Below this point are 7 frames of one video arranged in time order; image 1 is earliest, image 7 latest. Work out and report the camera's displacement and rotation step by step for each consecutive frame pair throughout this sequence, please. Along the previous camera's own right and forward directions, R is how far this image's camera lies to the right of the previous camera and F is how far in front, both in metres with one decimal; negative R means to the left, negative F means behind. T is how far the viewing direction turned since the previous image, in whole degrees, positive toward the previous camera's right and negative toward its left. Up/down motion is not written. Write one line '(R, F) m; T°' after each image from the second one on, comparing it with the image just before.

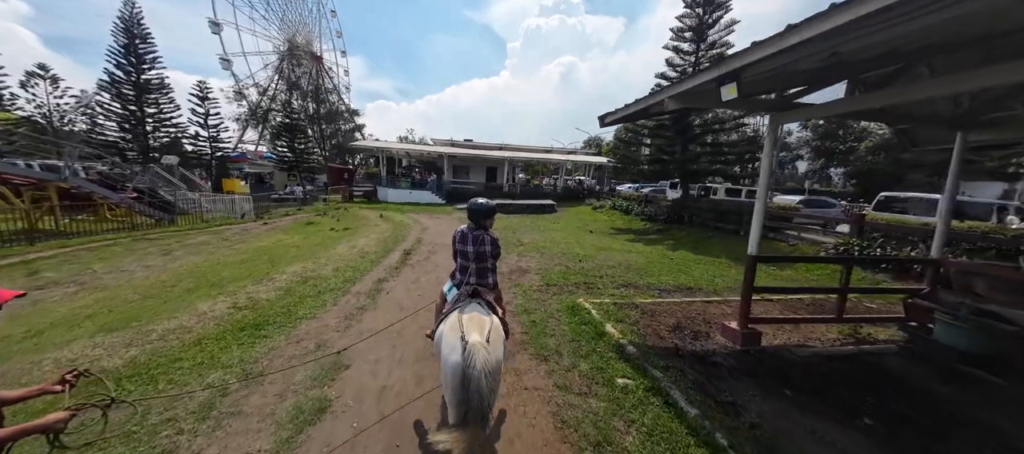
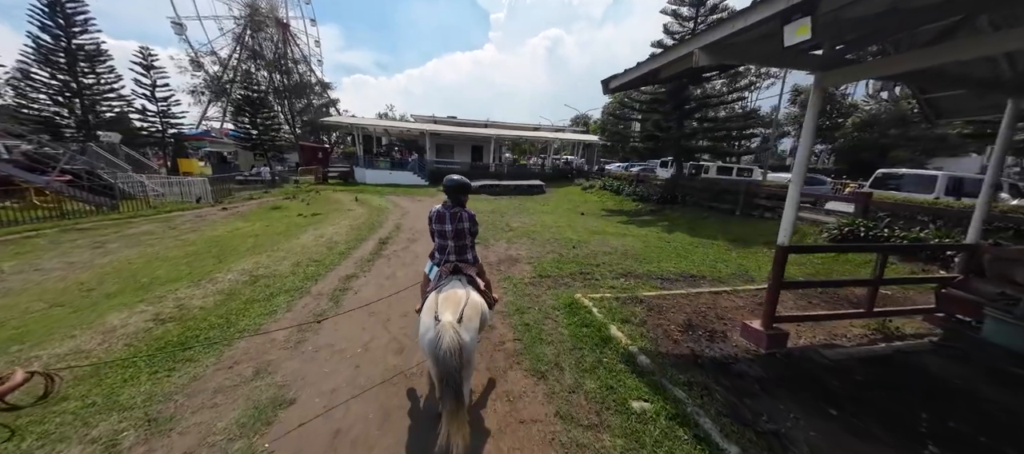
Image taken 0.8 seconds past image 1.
(0.0, +0.8) m; +3°
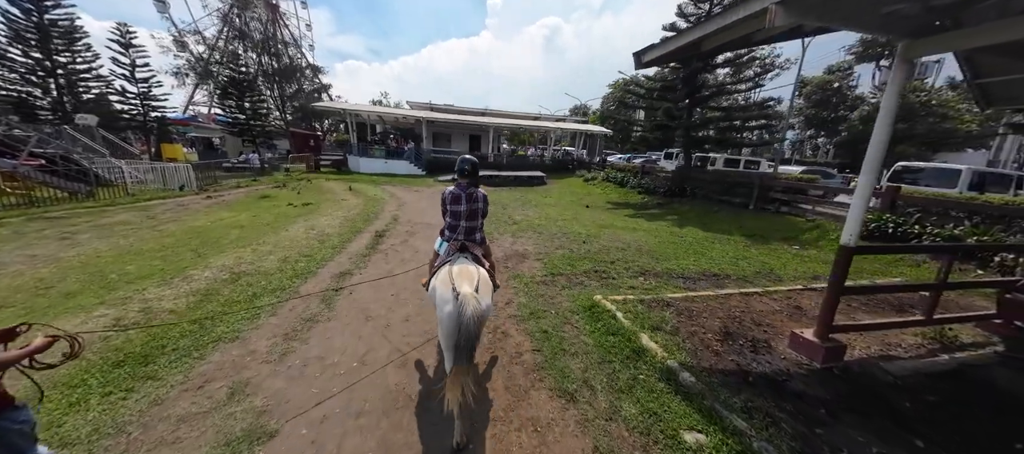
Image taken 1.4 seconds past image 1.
(-0.3, +0.5) m; +1°
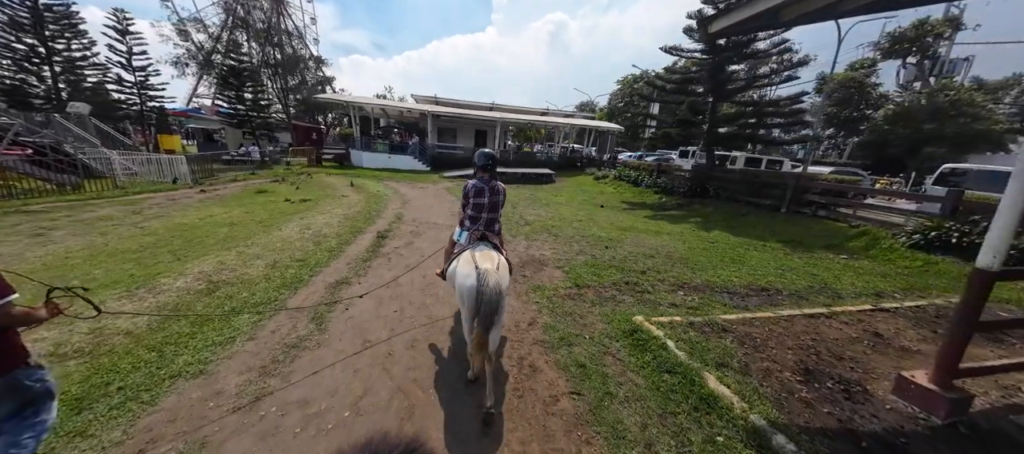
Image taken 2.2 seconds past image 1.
(-0.3, +0.7) m; 0°
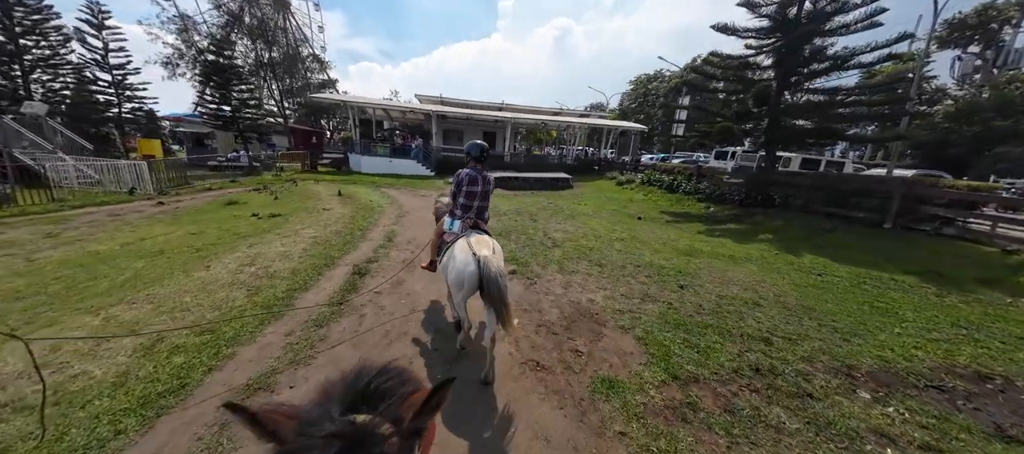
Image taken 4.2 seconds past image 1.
(-0.4, +2.0) m; -1°
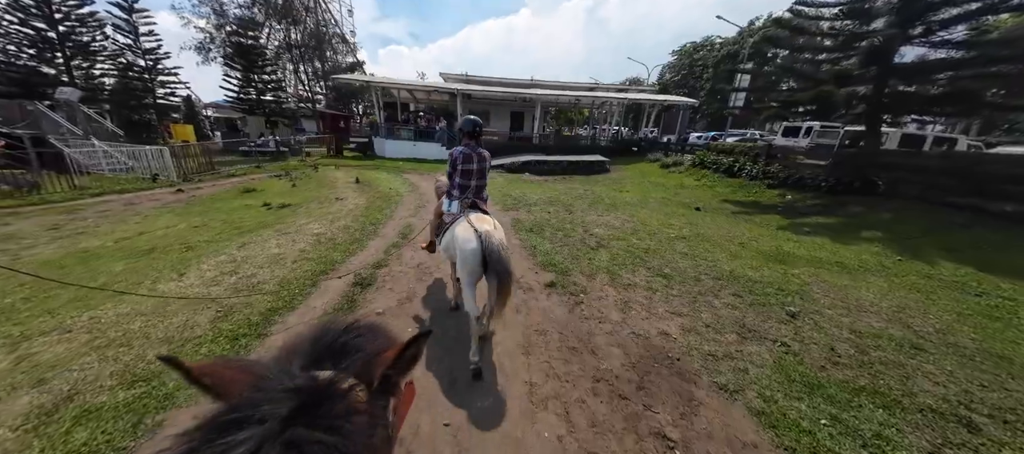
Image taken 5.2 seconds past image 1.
(-0.2, +1.1) m; -5°
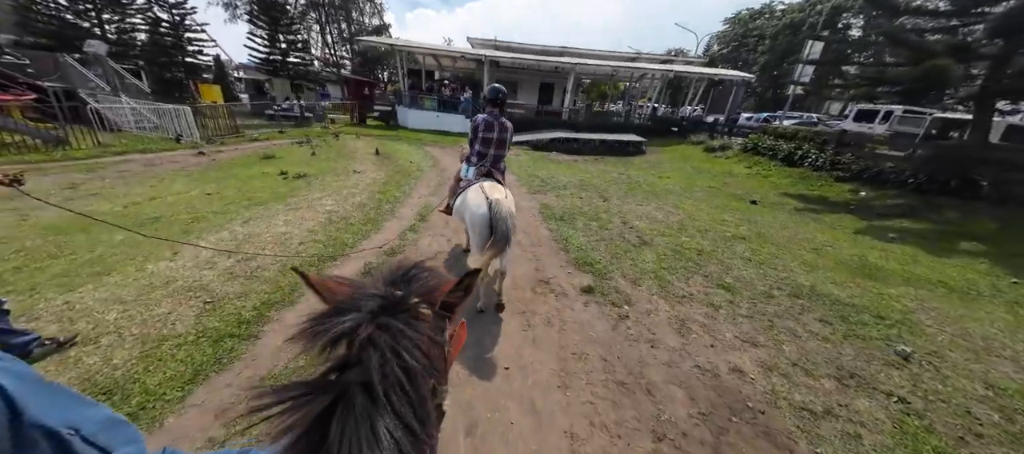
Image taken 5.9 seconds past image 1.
(-0.2, +0.6) m; -3°
